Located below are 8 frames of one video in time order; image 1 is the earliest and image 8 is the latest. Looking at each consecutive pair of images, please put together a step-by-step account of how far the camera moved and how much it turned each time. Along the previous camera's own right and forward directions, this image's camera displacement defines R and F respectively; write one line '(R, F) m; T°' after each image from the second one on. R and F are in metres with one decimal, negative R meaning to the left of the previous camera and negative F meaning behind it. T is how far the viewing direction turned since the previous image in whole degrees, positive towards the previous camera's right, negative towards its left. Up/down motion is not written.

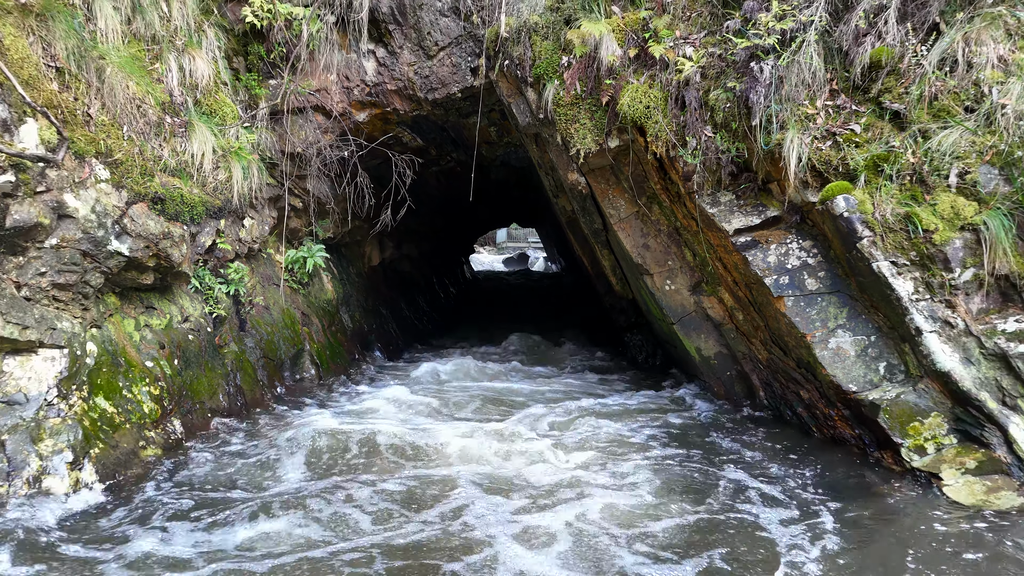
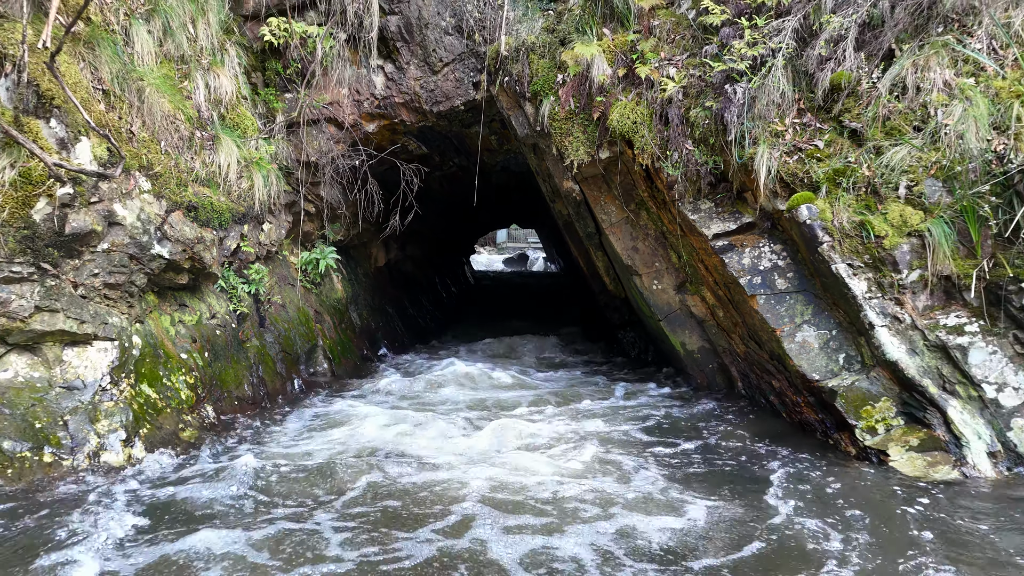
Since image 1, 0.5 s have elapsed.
(0.0, -0.4) m; 0°
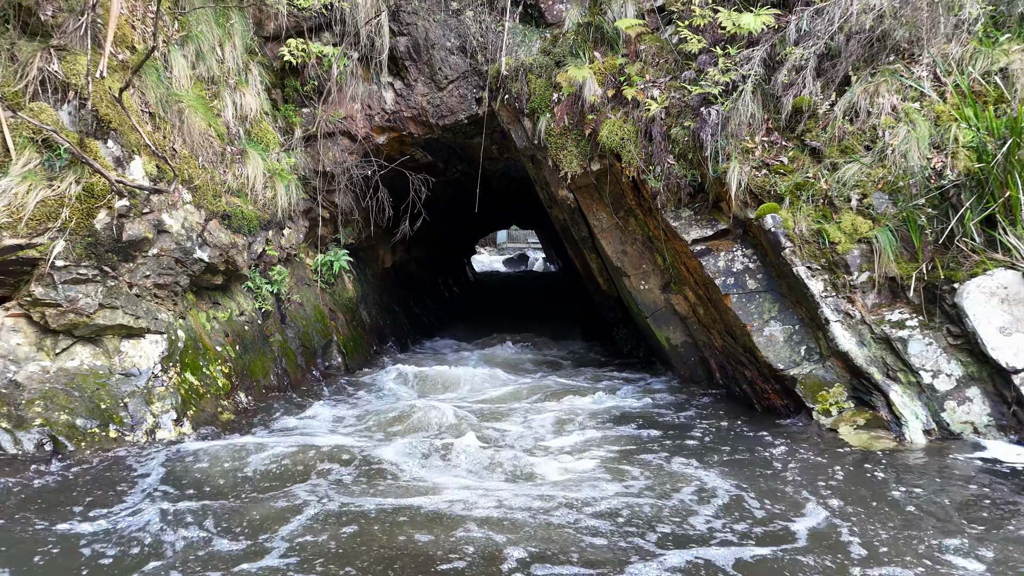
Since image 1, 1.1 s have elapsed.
(0.0, -0.5) m; 0°
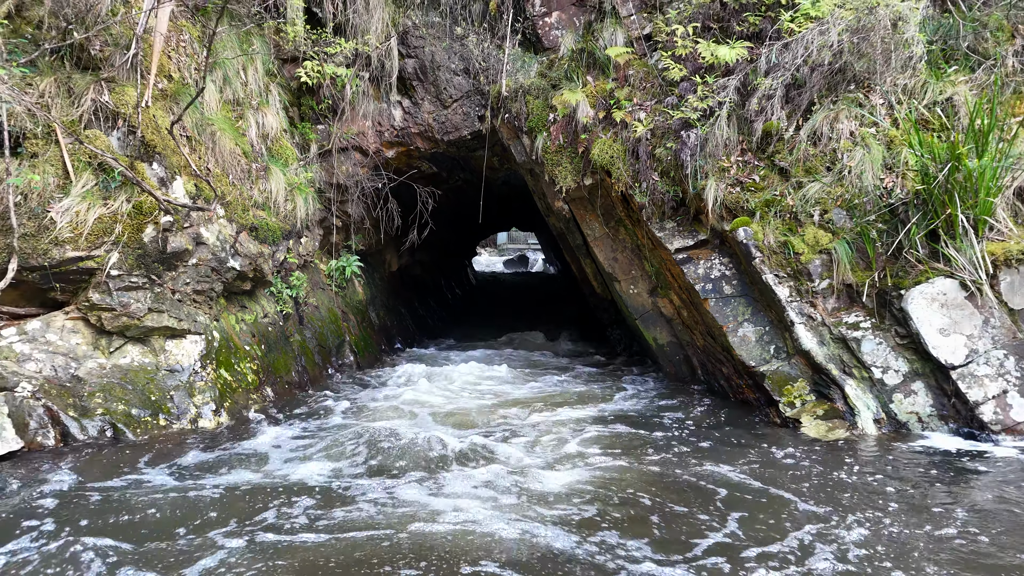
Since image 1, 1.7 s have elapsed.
(0.0, -0.5) m; 0°
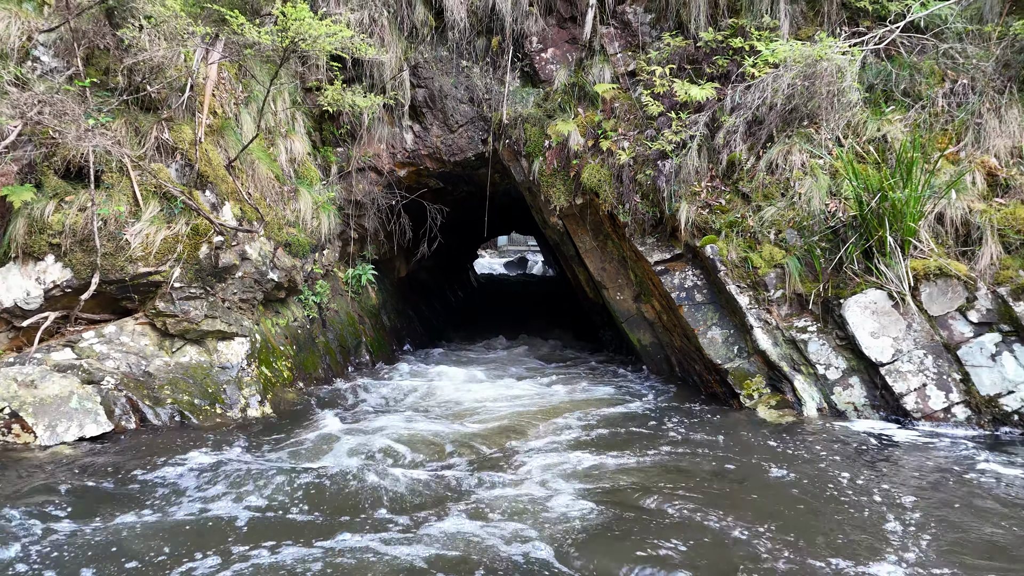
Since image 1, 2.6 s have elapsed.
(0.0, -0.7) m; 0°
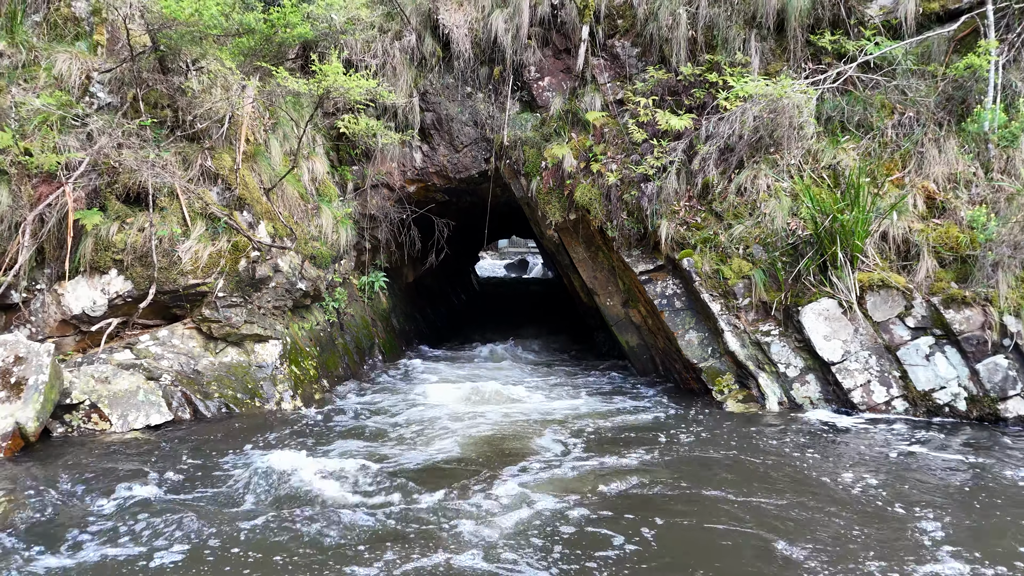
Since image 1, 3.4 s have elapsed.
(0.0, -0.7) m; 0°
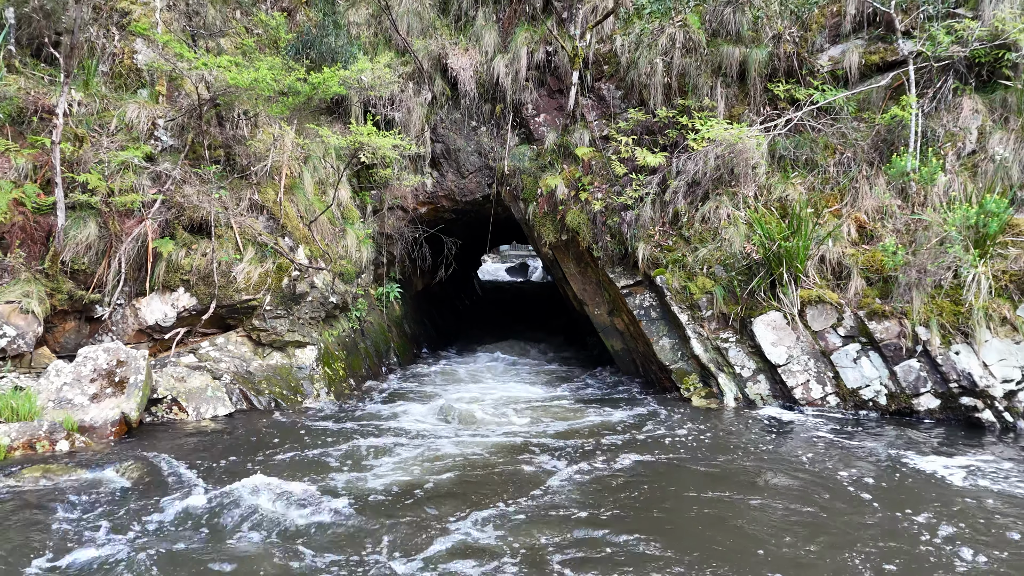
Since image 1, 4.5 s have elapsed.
(0.0, -1.0) m; 0°
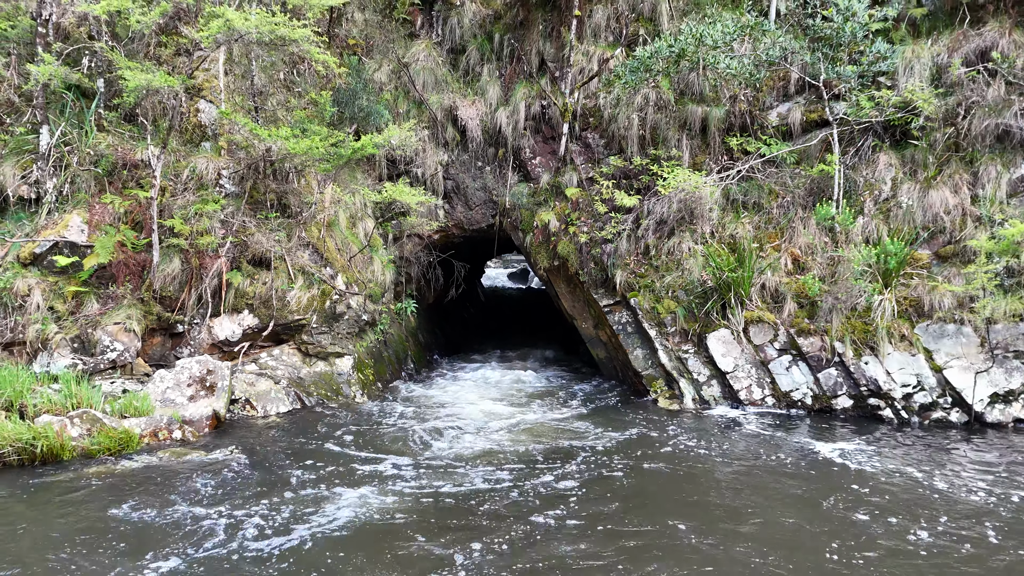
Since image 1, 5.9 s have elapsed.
(0.0, -1.5) m; 0°
